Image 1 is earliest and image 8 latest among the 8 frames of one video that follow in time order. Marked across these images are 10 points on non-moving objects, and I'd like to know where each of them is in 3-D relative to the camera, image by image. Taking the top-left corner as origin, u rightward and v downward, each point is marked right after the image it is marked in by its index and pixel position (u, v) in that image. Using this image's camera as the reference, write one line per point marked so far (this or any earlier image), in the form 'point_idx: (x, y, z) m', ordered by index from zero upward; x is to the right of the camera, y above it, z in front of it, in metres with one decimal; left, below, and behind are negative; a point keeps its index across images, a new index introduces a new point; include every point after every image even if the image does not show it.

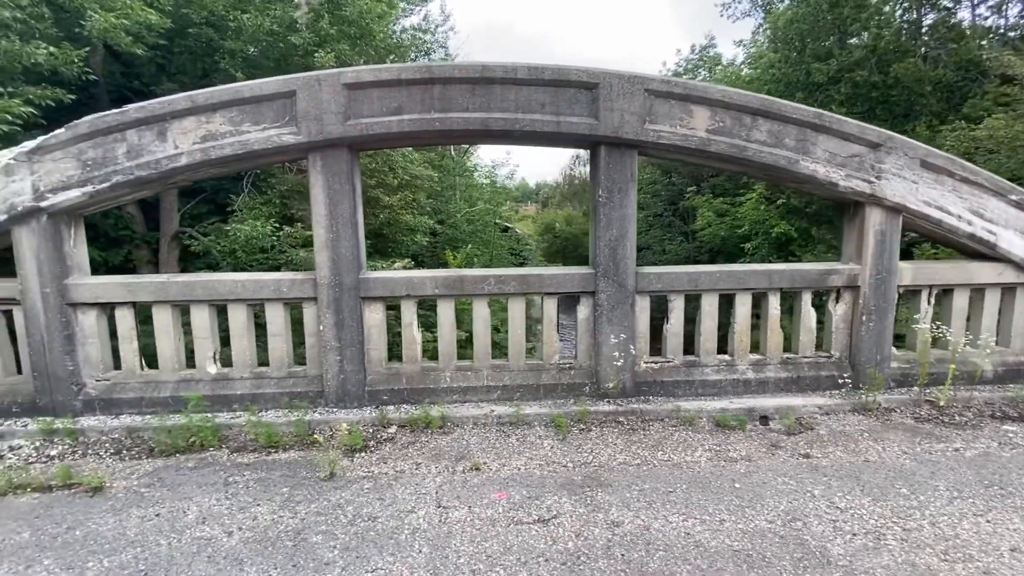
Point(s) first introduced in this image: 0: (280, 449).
0: (-1.6, -1.1, +3.4) m
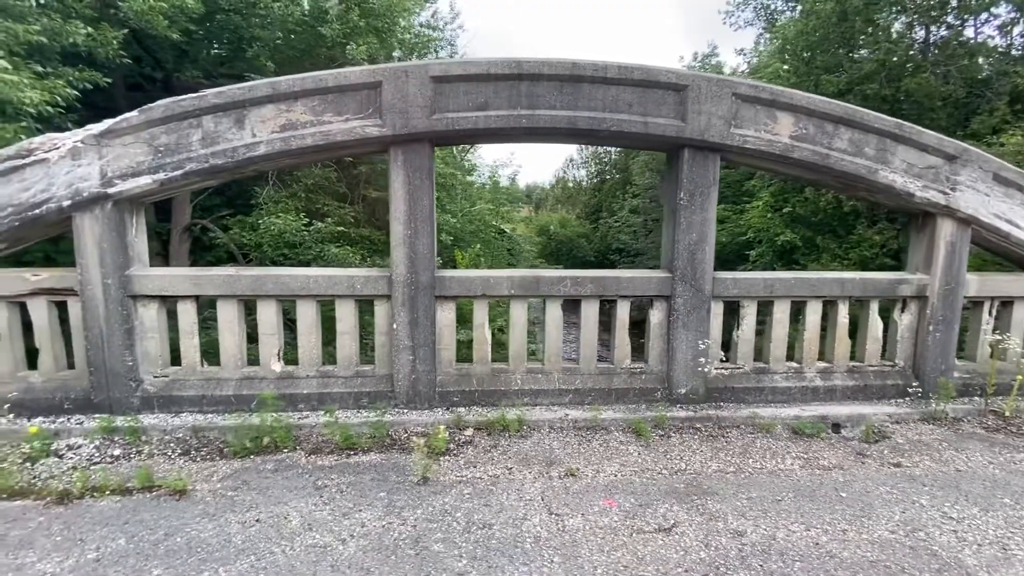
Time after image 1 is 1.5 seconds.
0: (-1.0, -1.1, +3.3) m
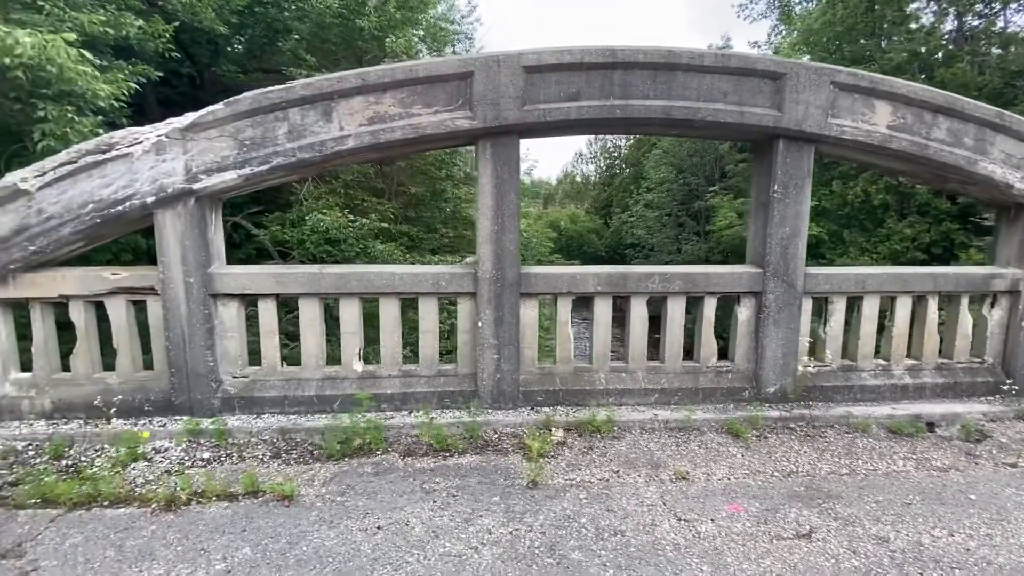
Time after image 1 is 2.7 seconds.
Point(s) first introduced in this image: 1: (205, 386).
0: (-0.4, -1.1, +3.2) m
1: (-2.2, -0.7, +3.5) m
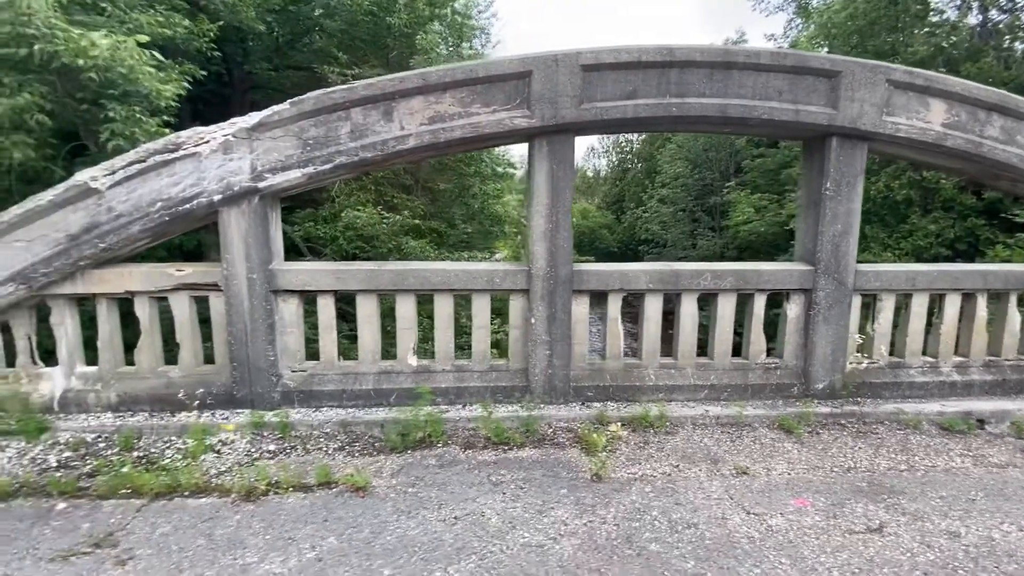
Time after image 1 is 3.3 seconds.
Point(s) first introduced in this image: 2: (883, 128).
0: (0.0, -1.1, +3.2) m
1: (-1.8, -0.7, +3.6) m
2: (+2.7, +1.2, +3.5) m
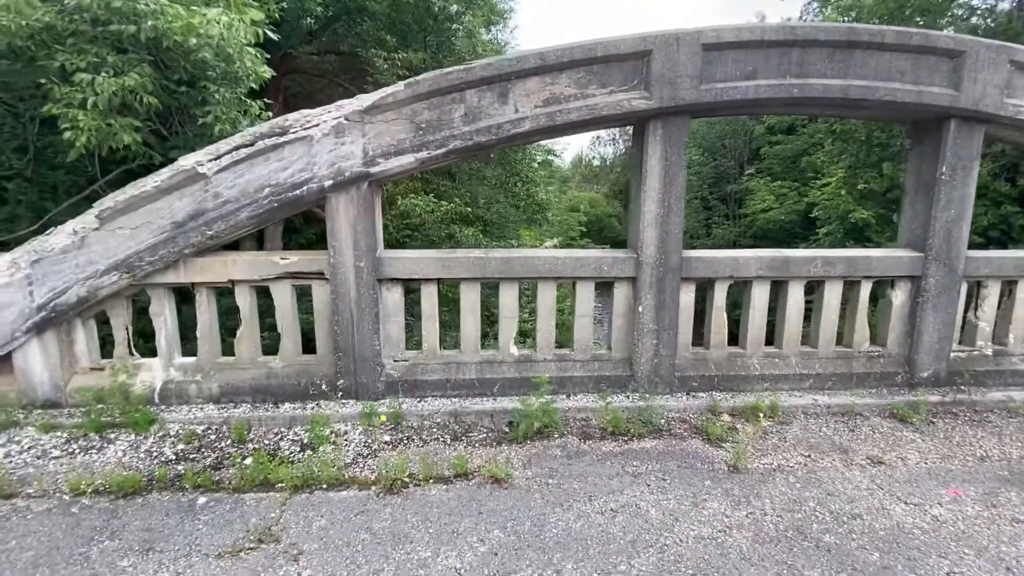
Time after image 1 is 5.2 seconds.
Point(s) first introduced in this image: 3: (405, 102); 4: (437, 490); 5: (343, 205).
0: (+0.8, -1.0, +3.2) m
1: (-1.0, -0.6, +3.5) m
2: (+3.5, +1.3, +3.4) m
3: (-0.7, +1.2, +3.1) m
4: (-0.4, -1.1, +2.6) m
5: (-1.1, +0.6, +3.3) m
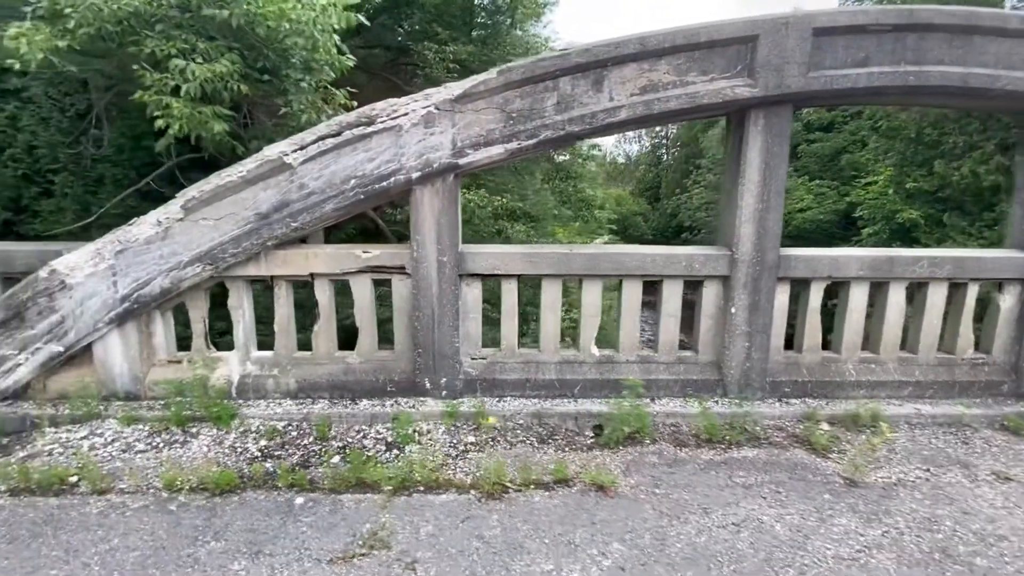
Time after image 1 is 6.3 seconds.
0: (+1.4, -1.0, +3.0) m
1: (-0.4, -0.6, +3.4) m
2: (+4.1, +1.2, +3.1) m
3: (-0.1, +1.2, +3.0) m
4: (+0.1, -1.1, +2.5) m
5: (-0.5, +0.6, +3.2) m
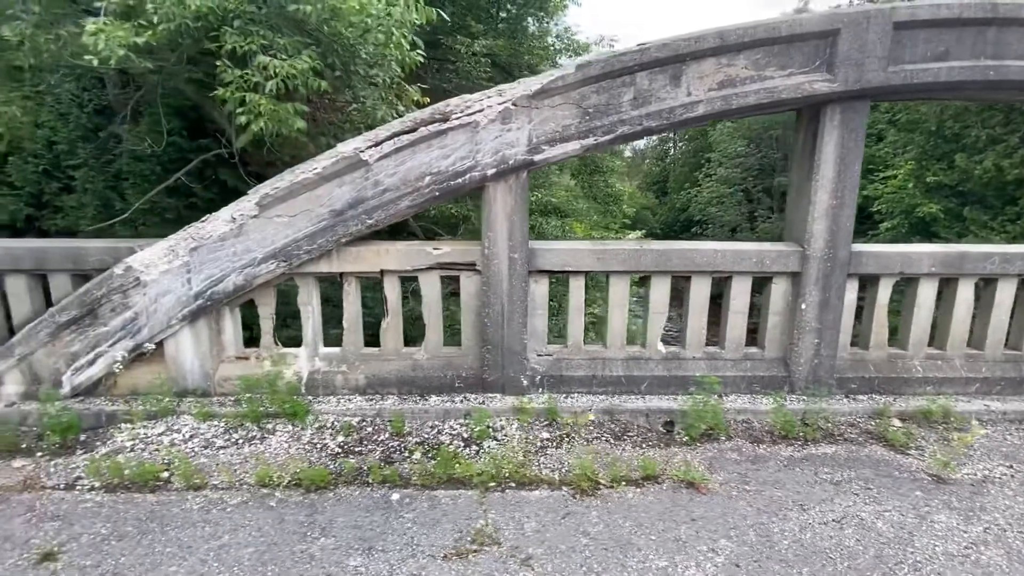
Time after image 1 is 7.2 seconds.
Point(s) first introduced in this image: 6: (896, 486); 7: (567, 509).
0: (+1.9, -1.0, +3.0) m
1: (0.0, -0.5, +3.4) m
2: (+4.6, +1.2, +3.1) m
3: (+0.4, +1.3, +3.0) m
4: (+0.6, -1.1, +2.5) m
5: (-0.1, +0.6, +3.1) m
6: (+2.0, -1.1, +2.6) m
7: (+0.3, -1.1, +2.4) m
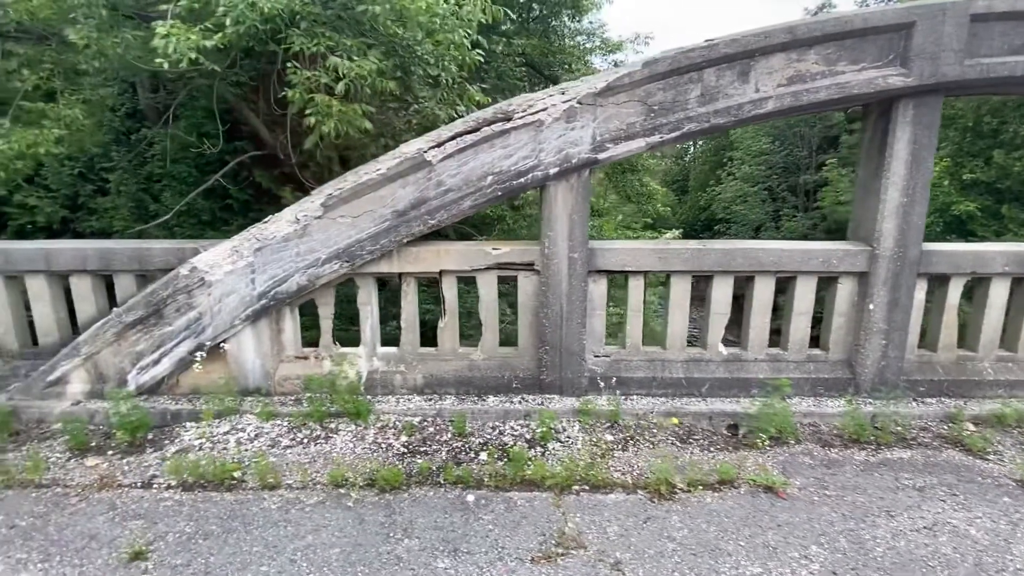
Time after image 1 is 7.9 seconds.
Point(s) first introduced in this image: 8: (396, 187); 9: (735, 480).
0: (+2.3, -1.0, +3.0) m
1: (+0.5, -0.5, +3.4) m
2: (+5.0, +1.2, +3.0) m
3: (+0.8, +1.3, +3.0) m
4: (+1.0, -1.1, +2.5) m
5: (+0.3, +0.6, +3.1) m
6: (+2.4, -1.1, +2.5) m
7: (+0.6, -1.1, +2.3) m
8: (-0.7, +0.6, +3.1) m
9: (+1.2, -1.0, +2.6) m
